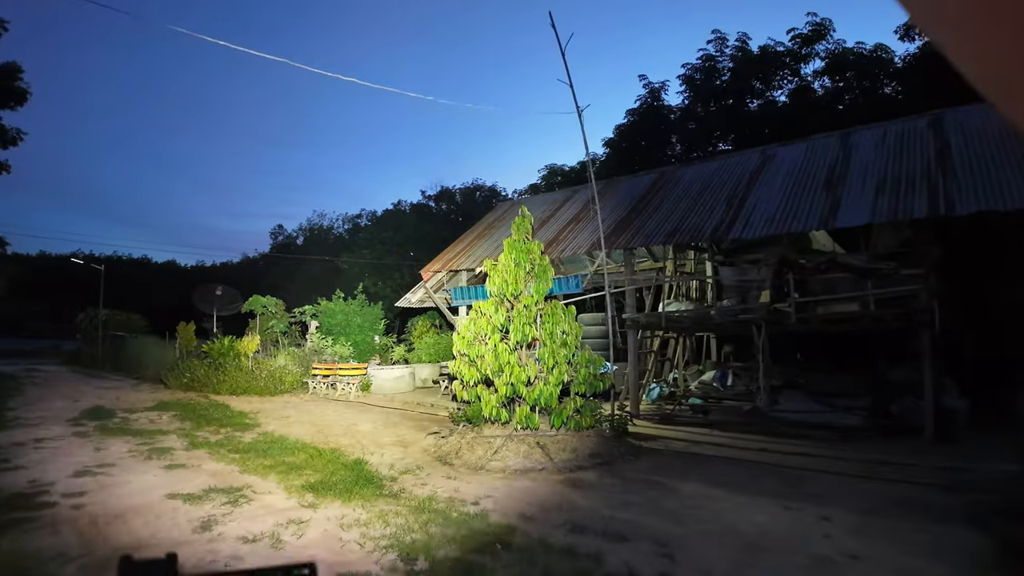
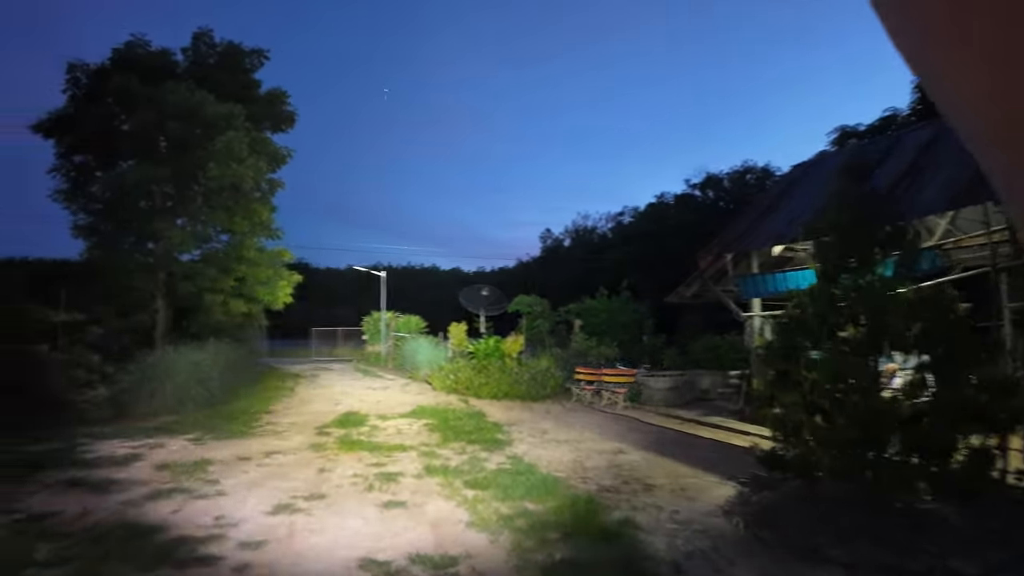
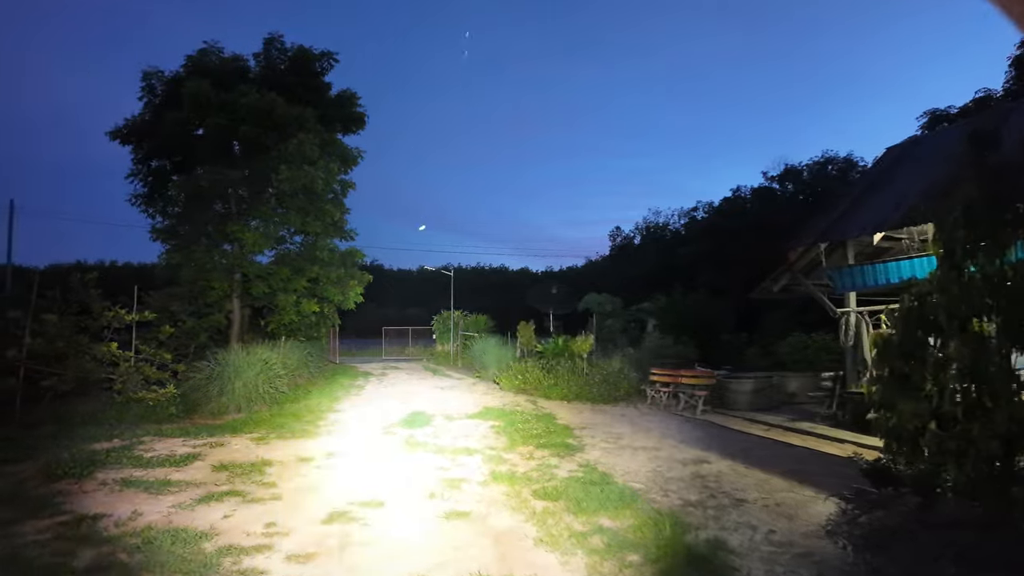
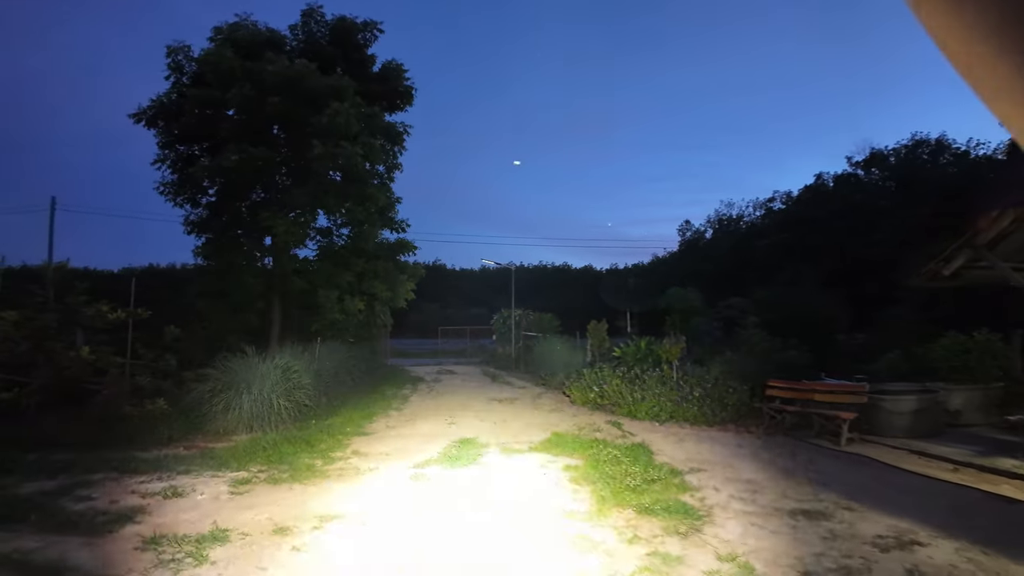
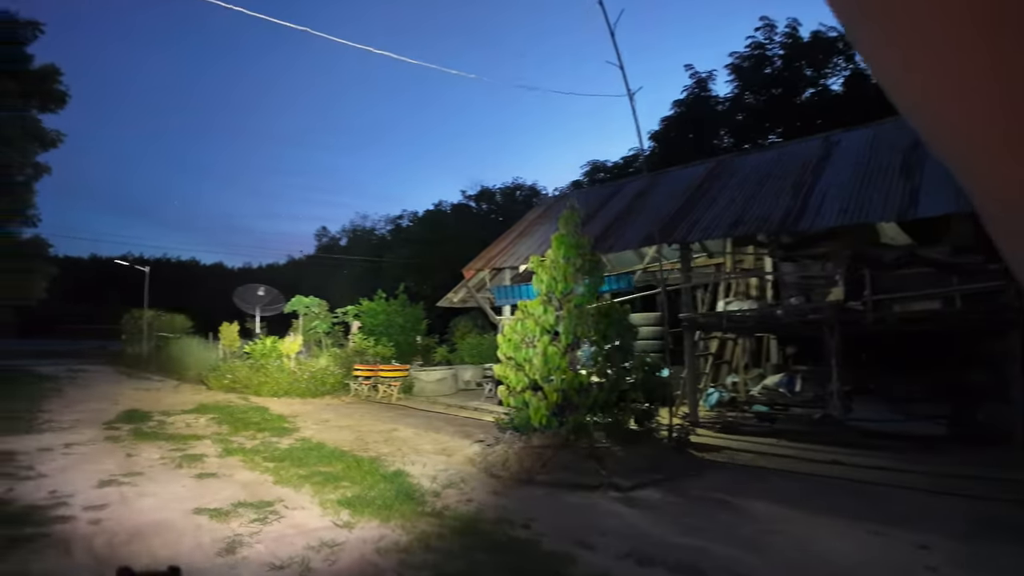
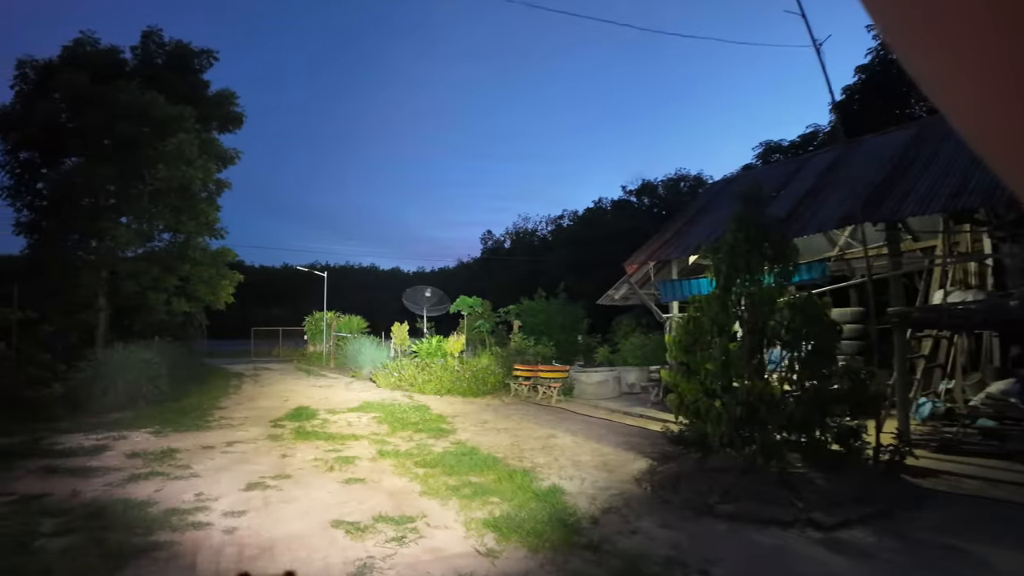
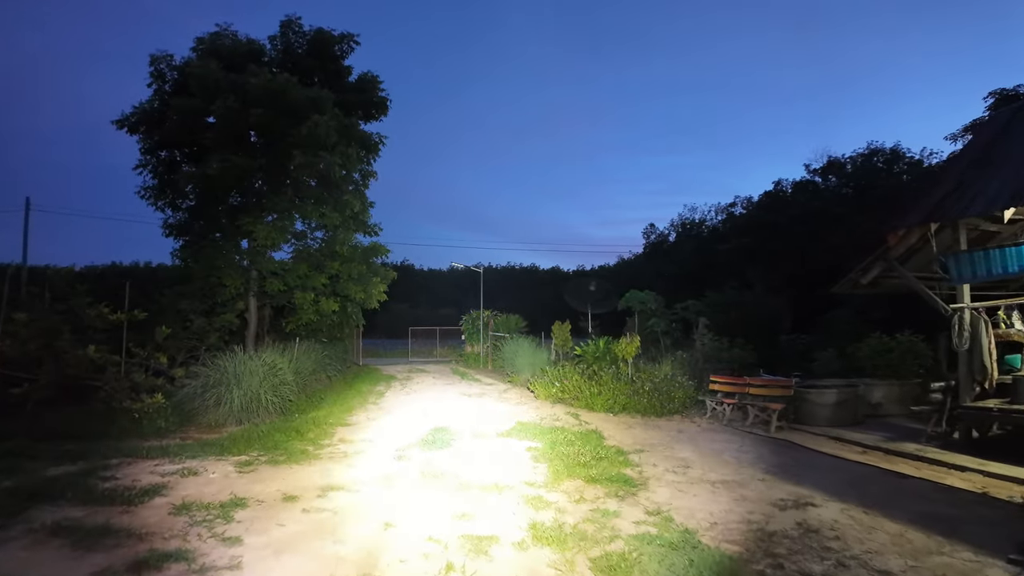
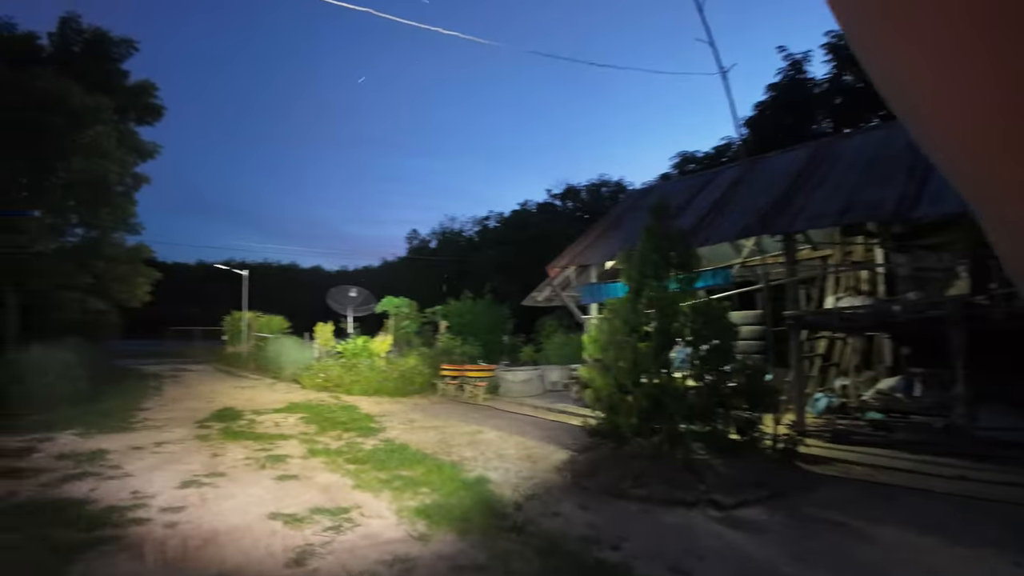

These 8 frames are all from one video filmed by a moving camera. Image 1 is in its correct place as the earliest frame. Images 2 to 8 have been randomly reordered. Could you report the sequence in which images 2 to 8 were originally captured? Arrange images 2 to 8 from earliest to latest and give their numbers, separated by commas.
5, 8, 6, 2, 3, 7, 4
